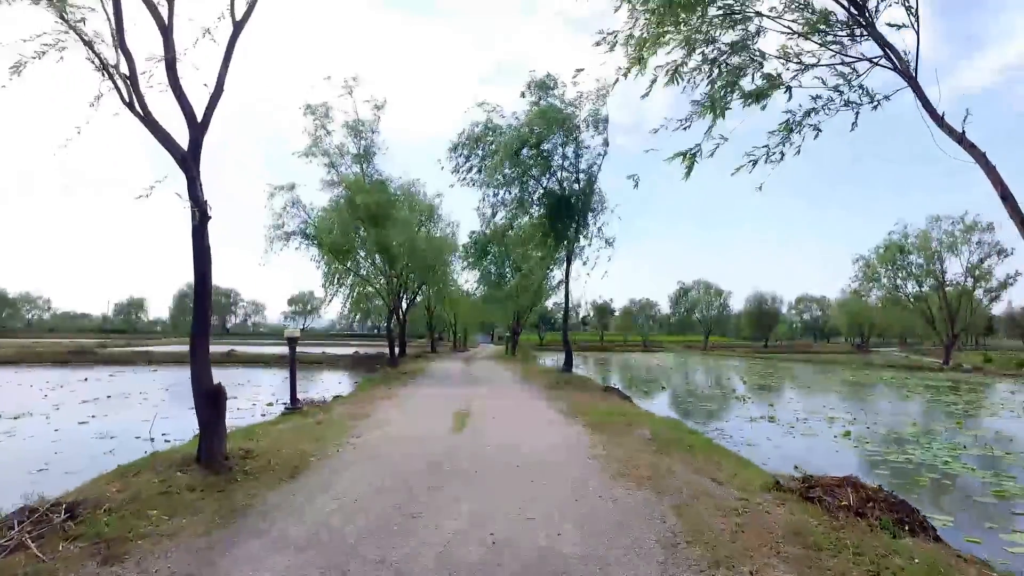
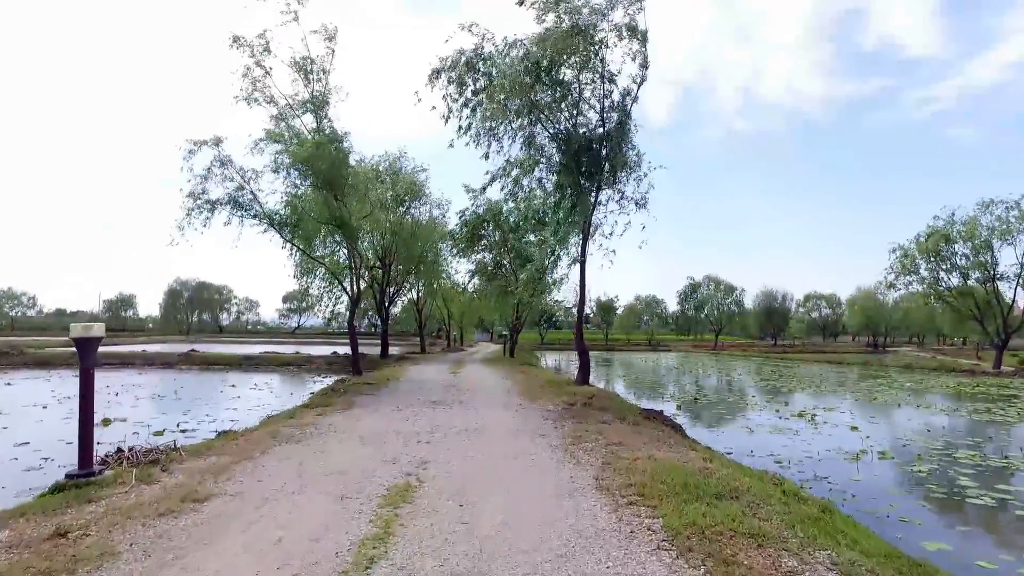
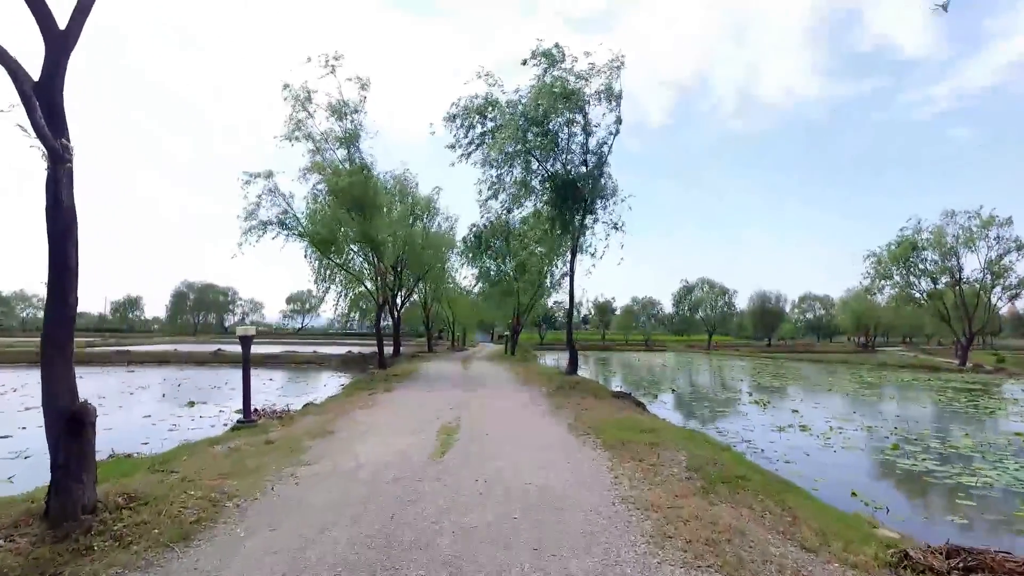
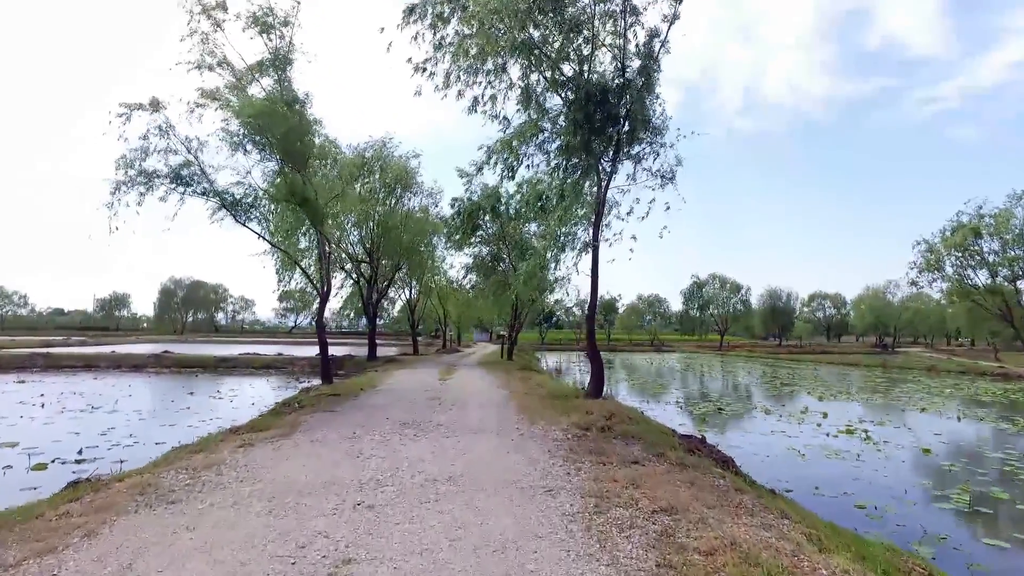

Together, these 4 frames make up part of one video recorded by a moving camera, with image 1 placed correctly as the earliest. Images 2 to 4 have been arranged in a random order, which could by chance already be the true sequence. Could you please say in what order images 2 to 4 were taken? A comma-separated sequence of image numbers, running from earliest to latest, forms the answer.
3, 2, 4
